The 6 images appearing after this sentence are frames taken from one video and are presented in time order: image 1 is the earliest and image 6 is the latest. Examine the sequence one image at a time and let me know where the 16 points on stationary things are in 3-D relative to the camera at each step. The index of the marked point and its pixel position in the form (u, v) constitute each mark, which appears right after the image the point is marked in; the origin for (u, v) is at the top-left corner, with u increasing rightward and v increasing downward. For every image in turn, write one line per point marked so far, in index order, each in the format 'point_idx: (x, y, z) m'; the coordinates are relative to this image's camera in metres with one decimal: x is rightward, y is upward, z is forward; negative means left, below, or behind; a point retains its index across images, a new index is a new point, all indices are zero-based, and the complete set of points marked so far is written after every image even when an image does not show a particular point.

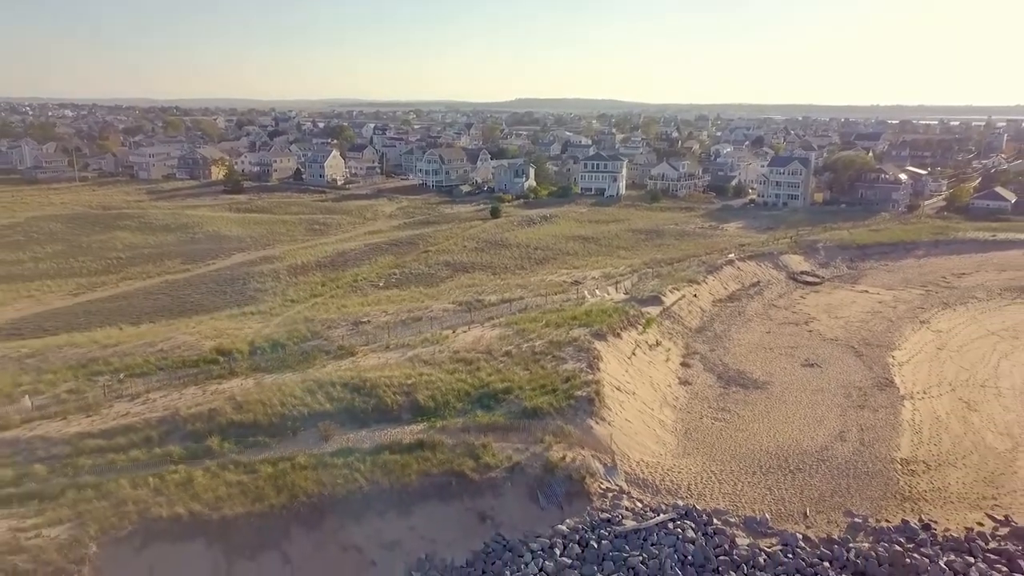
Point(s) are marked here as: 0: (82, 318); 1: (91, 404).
0: (-11.1, -0.7, +18.0) m
1: (-6.9, -1.9, +11.4) m
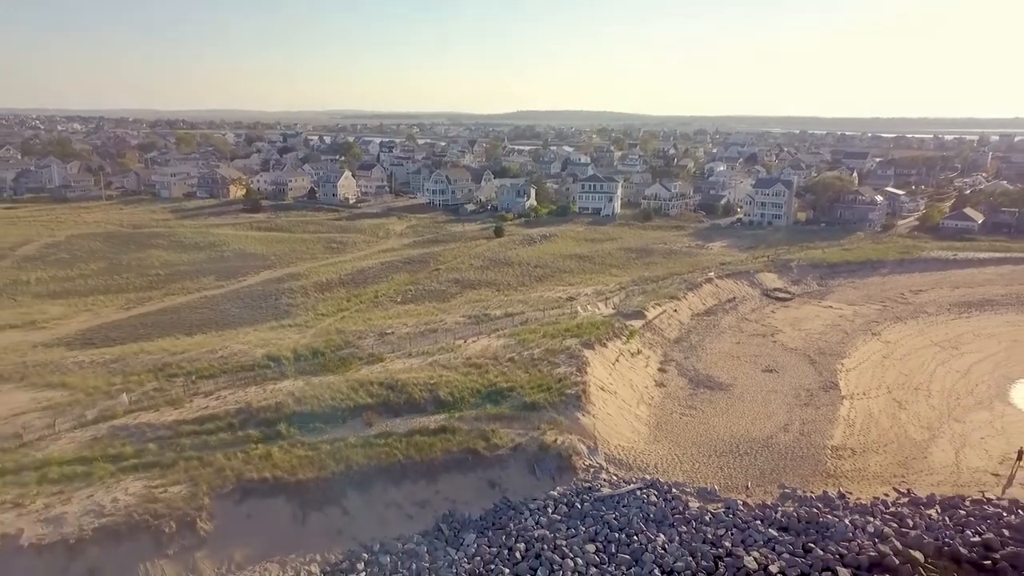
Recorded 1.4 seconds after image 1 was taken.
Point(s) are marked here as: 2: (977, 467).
0: (-11.1, -1.2, +20.8) m
1: (-6.8, -2.2, +14.1) m
2: (+9.6, -3.7, +14.4) m
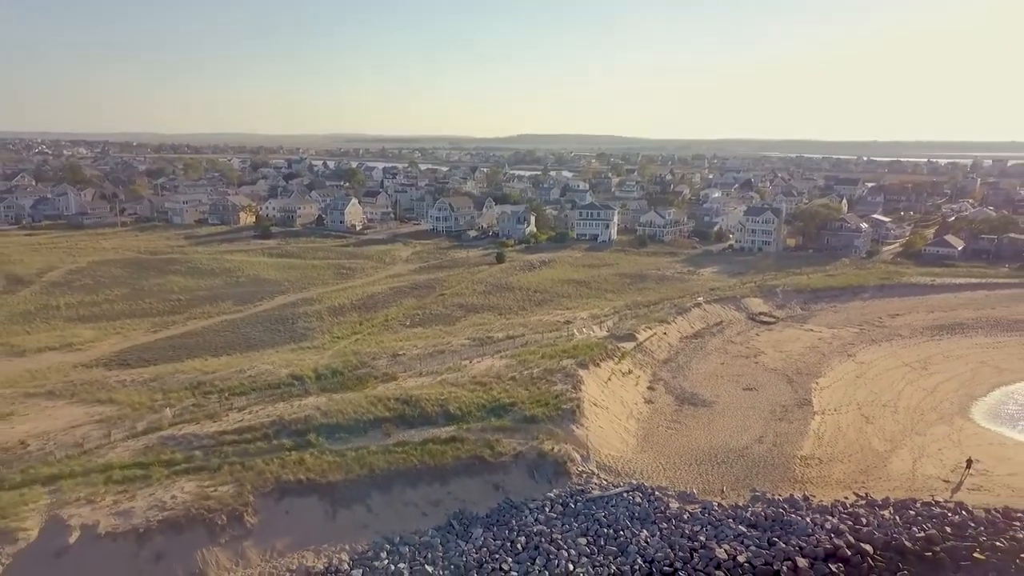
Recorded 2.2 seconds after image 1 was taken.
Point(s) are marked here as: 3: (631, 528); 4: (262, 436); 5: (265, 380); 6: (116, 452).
0: (-11.0, -2.0, +22.5) m
1: (-6.8, -2.8, +15.8) m
2: (+9.6, -4.3, +16.0) m
3: (+2.2, -4.4, +12.8) m
4: (-5.1, -3.0, +14.2) m
5: (-6.4, -2.4, +18.0) m
6: (-7.8, -3.2, +13.6) m
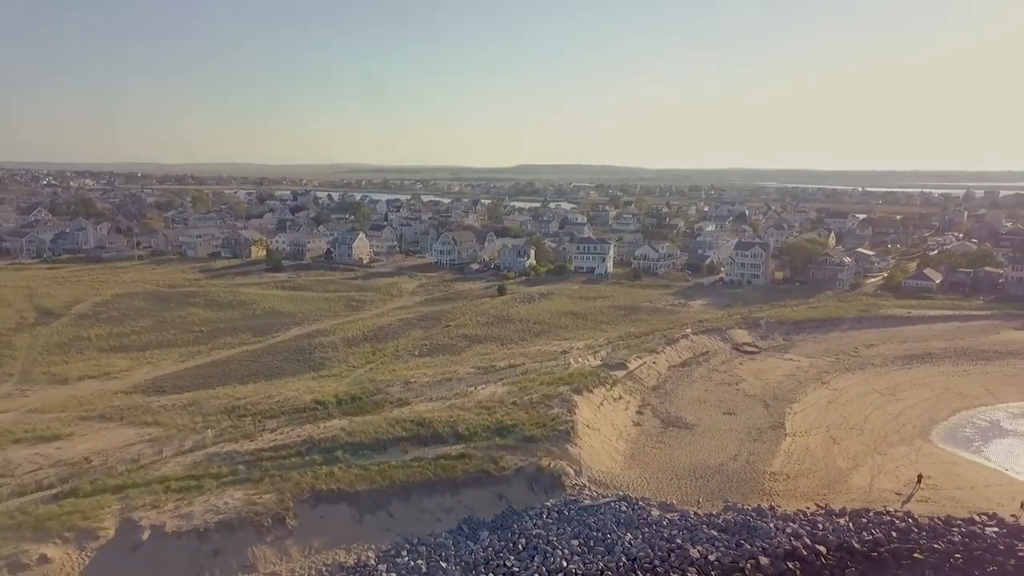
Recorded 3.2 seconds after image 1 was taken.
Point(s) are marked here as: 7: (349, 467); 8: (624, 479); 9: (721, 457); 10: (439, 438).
0: (-11.0, -3.2, +24.6) m
1: (-6.7, -3.7, +17.9) m
2: (+9.6, -5.2, +18.0) m
3: (+2.2, -5.2, +14.8) m
4: (-5.1, -3.8, +16.2) m
5: (-6.3, -3.4, +20.0) m
6: (-7.7, -4.0, +15.7) m
7: (-3.7, -4.0, +15.6) m
8: (+2.8, -4.8, +17.4) m
9: (+5.8, -4.7, +19.1) m
10: (-1.8, -3.8, +17.4) m
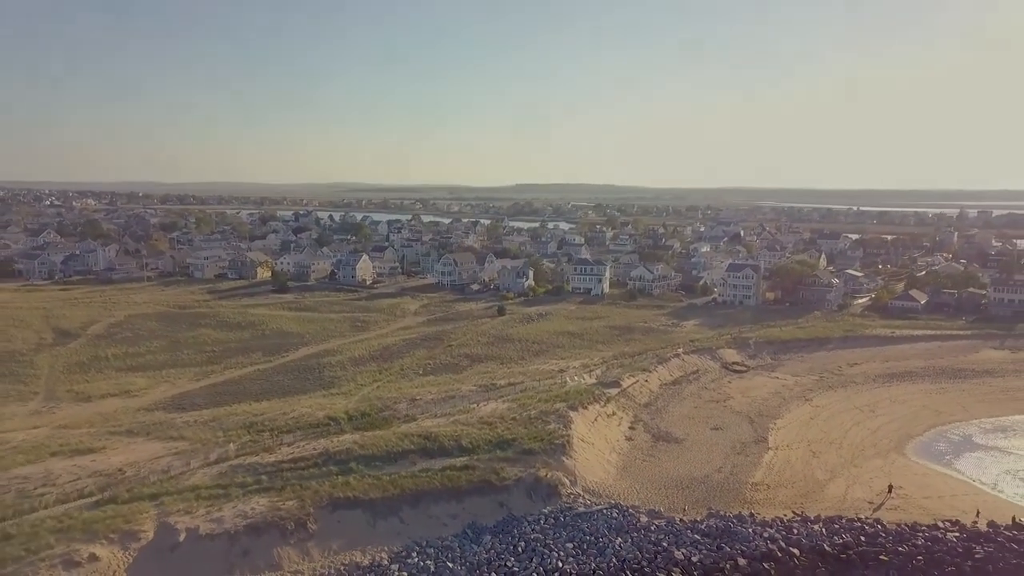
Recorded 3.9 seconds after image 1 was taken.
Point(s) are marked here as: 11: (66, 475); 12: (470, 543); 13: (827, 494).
0: (-11.0, -4.0, +26.0) m
1: (-6.7, -4.4, +19.3) m
2: (+9.6, -5.8, +19.4) m
3: (+2.3, -5.8, +16.2) m
4: (-5.1, -4.5, +17.6) m
5: (-6.3, -4.1, +21.4) m
6: (-7.7, -4.6, +17.1) m
7: (-3.7, -4.6, +17.0) m
8: (+2.8, -5.4, +18.8) m
9: (+5.8, -5.3, +20.5) m
10: (-1.8, -4.4, +18.8) m
11: (-11.1, -4.6, +17.3) m
12: (-0.9, -5.7, +15.6) m
13: (+8.9, -5.8, +19.5) m
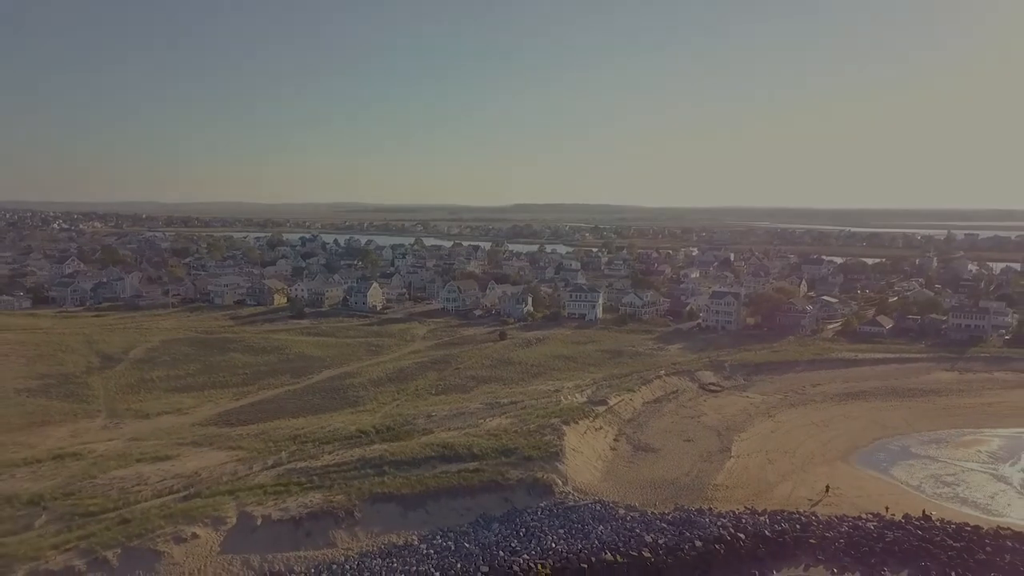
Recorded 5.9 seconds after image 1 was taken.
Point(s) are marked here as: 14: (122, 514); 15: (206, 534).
0: (-10.9, -5.4, +30.1) m
1: (-6.7, -5.6, +23.3) m
2: (+9.7, -7.0, +23.4) m
3: (+2.3, -6.9, +20.2) m
4: (-5.0, -5.6, +21.7) m
5: (-6.3, -5.3, +25.5) m
6: (-7.6, -5.8, +21.2) m
7: (-3.6, -5.7, +21.1) m
8: (+2.9, -6.6, +22.9) m
9: (+5.9, -6.6, +24.6) m
10: (-1.7, -5.6, +22.9) m
11: (-11.0, -5.8, +21.3) m
12: (-0.8, -6.8, +19.7) m
13: (+8.9, -7.0, +23.6) m
14: (-10.3, -6.0, +18.4) m
15: (-7.8, -6.3, +17.7) m
